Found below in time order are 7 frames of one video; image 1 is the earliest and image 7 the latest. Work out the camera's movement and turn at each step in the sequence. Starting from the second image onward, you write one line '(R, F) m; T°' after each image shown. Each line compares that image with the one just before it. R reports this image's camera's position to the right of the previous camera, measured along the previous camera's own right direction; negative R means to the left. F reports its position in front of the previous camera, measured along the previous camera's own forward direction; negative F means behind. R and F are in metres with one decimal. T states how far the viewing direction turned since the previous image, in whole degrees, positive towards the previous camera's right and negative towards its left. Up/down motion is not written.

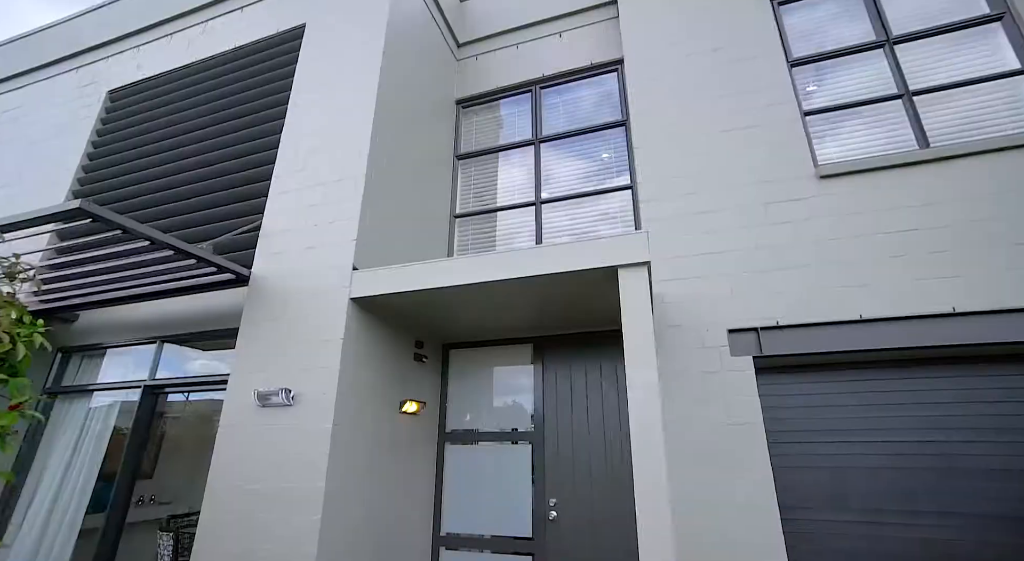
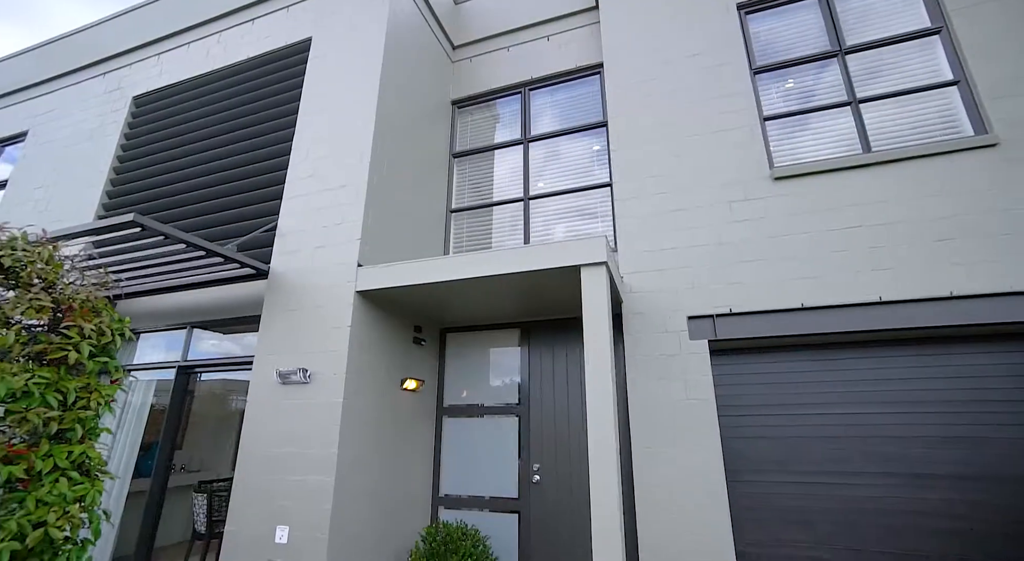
(+0.2, -0.5) m; -1°
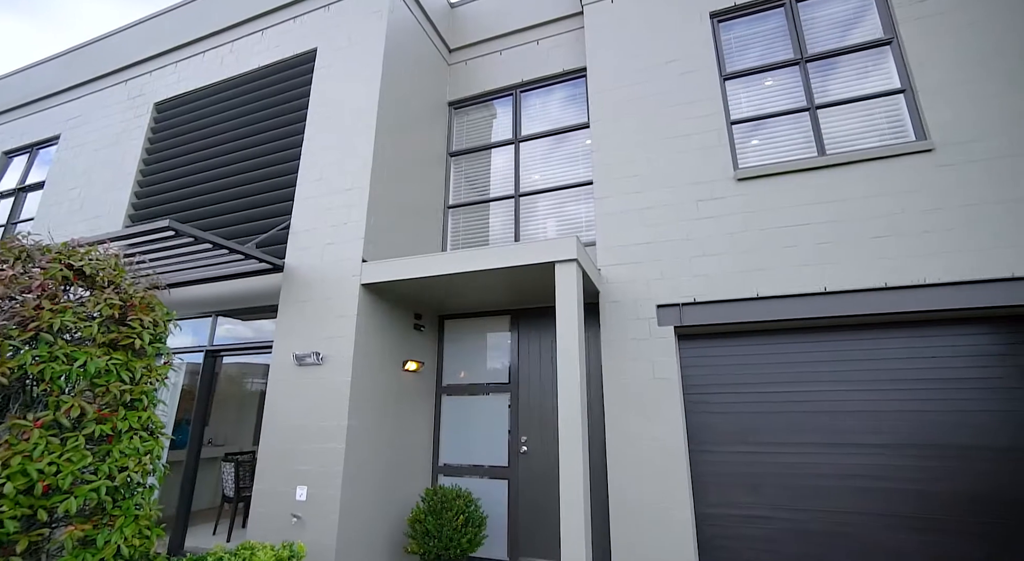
(+0.2, -0.5) m; -1°
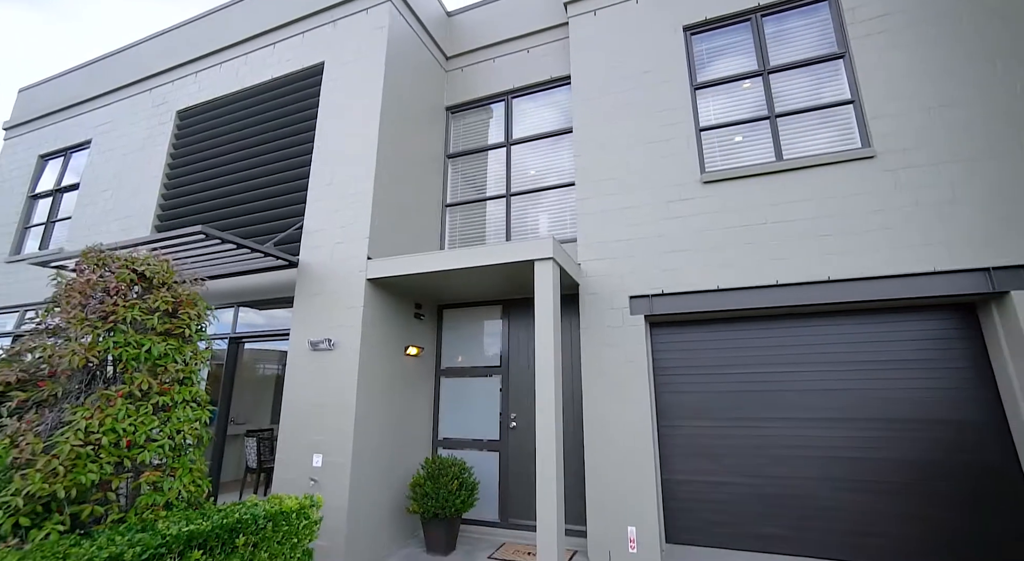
(+0.2, -0.6) m; -1°
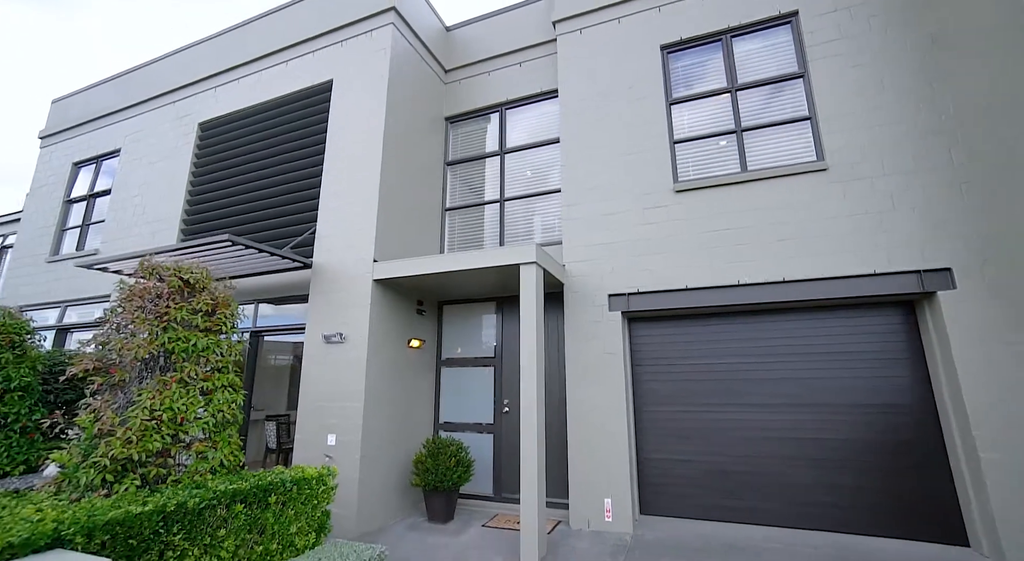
(+0.2, -0.6) m; -1°
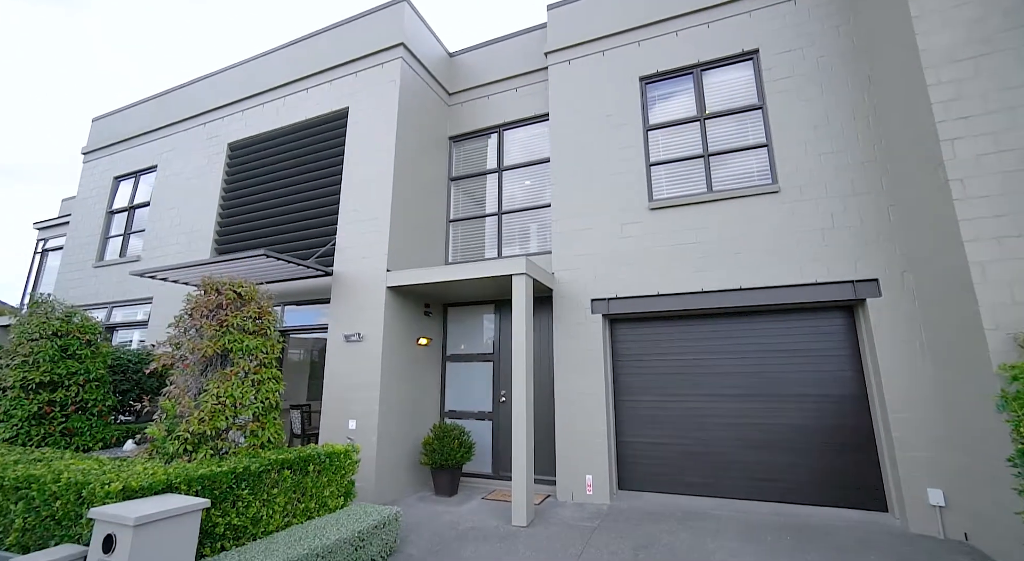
(+0.2, -0.8) m; -1°
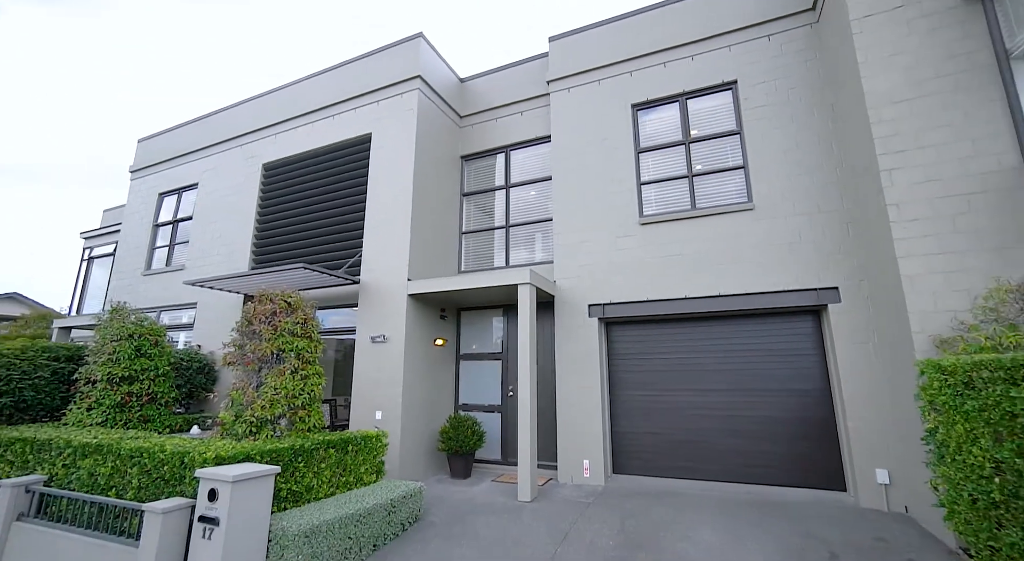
(+0.1, -0.8) m; -1°
